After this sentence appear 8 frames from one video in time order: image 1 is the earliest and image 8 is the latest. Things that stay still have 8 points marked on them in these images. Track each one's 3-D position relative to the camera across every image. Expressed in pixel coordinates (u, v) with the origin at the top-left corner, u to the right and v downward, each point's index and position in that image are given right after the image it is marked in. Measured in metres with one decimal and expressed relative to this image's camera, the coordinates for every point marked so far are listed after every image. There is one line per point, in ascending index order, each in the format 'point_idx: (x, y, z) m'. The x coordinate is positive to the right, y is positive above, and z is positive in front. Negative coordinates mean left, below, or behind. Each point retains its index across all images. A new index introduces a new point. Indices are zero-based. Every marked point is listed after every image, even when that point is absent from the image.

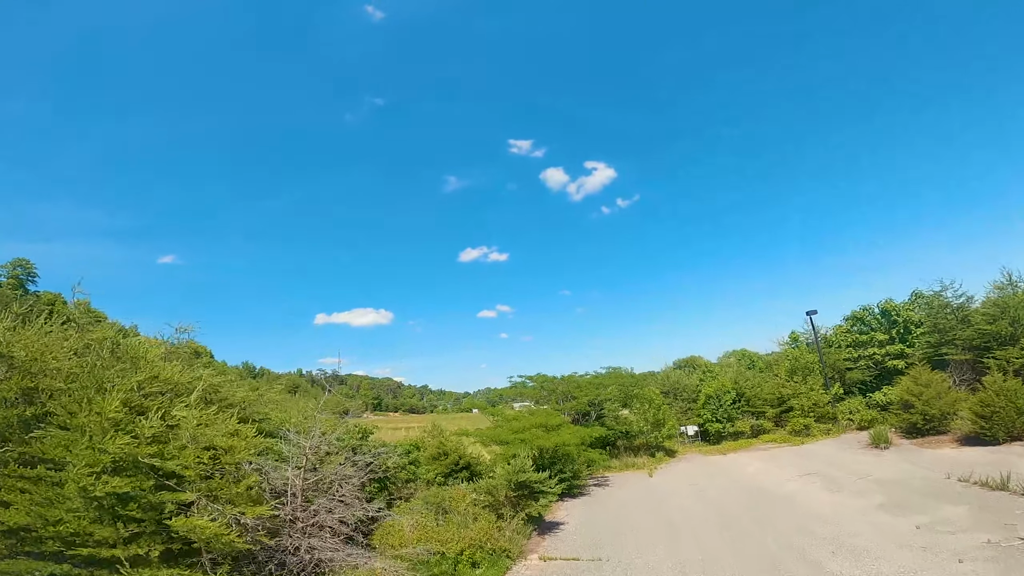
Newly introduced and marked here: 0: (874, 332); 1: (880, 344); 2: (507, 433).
0: (+14.9, -1.8, +18.9) m
1: (+15.0, -2.3, +18.6) m
2: (-0.1, -4.1, +12.7) m
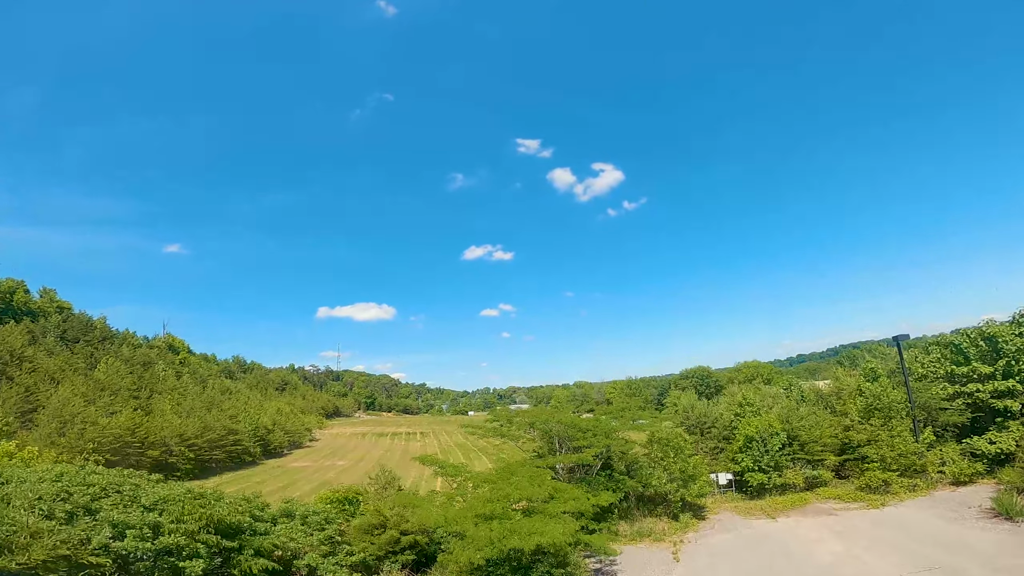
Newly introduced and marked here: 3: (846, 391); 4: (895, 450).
0: (+14.4, -2.3, +14.3) m
1: (+14.4, -2.8, +14.1) m
2: (-0.8, -4.0, +8.3) m
3: (+11.6, -3.6, +15.9) m
4: (+11.1, -4.7, +13.2) m
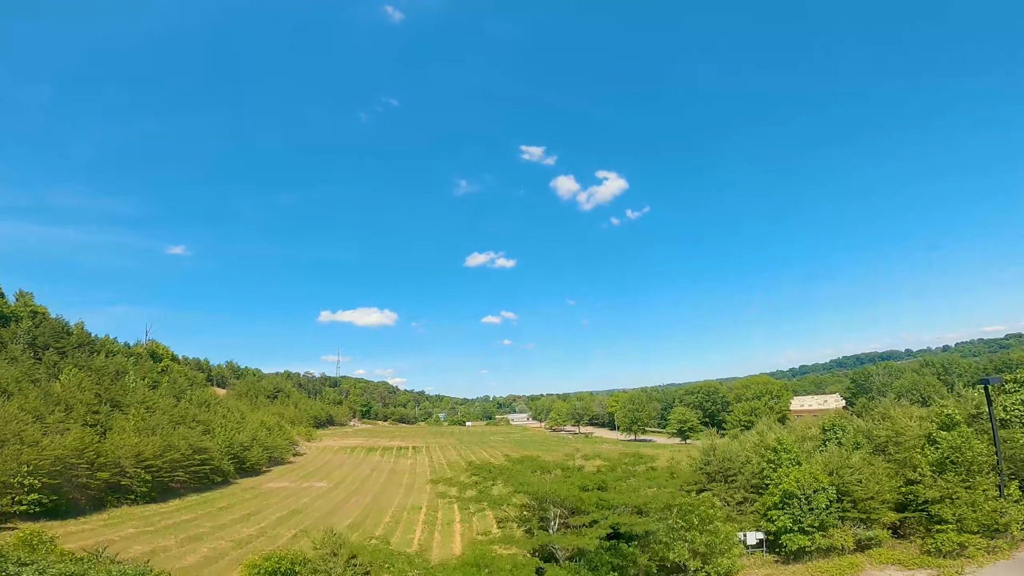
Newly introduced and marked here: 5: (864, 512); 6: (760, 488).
0: (+14.0, -2.9, +11.7) m
1: (+14.0, -3.4, +11.4) m
2: (-1.2, -4.4, +5.7) m
3: (+11.2, -4.2, +13.3) m
4: (+10.6, -5.2, +10.6) m
5: (+9.0, -5.8, +11.8) m
6: (+7.4, -5.9, +13.7) m
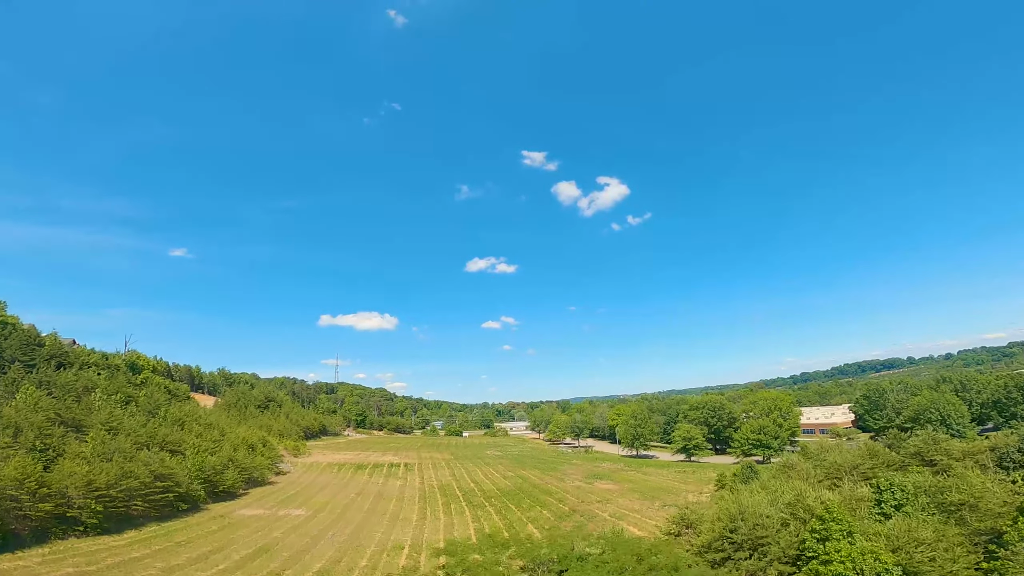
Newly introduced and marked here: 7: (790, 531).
0: (+13.6, -3.6, +9.2) m
1: (+13.6, -4.1, +8.9) m
2: (-1.6, -4.9, +3.2) m
3: (+10.8, -4.9, +10.7) m
4: (+10.3, -5.9, +8.0) m
5: (+8.6, -6.5, +9.3) m
6: (+7.0, -6.6, +11.2) m
7: (+7.1, -6.0, +11.8) m
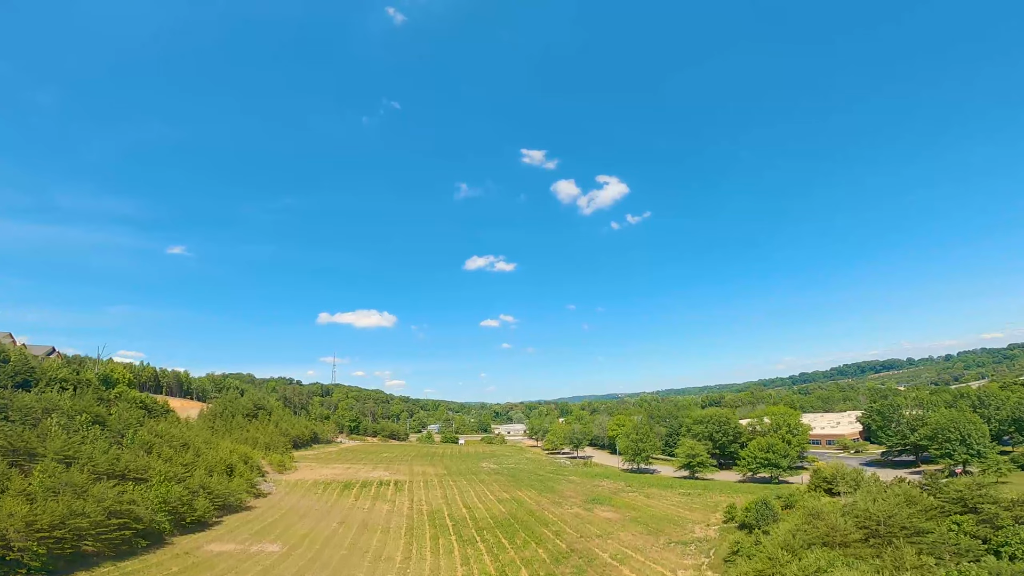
0: (+13.3, -5.0, +6.5) m
1: (+13.3, -5.4, +6.2) m
2: (-1.9, -6.2, +0.5) m
3: (+10.5, -6.2, +8.1) m
4: (+9.9, -7.3, +5.3) m
5: (+8.3, -7.8, +6.6) m
6: (+6.6, -7.9, +8.5) m
7: (+6.8, -7.3, +9.1) m
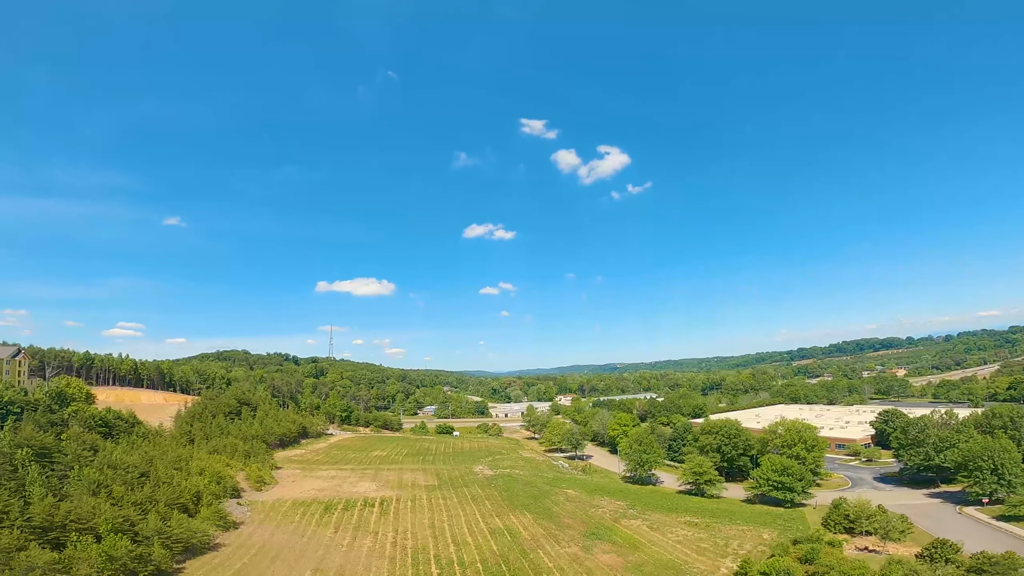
0: (+12.8, -9.0, +2.1) m
1: (+12.8, -9.5, +1.8) m
2: (-2.4, -10.5, -3.9) m
3: (+10.0, -10.1, +3.7) m
4: (+9.4, -11.3, +1.1) m
5: (+7.8, -11.8, +2.4) m
6: (+6.1, -11.8, +4.2) m
7: (+6.3, -11.1, +4.9) m
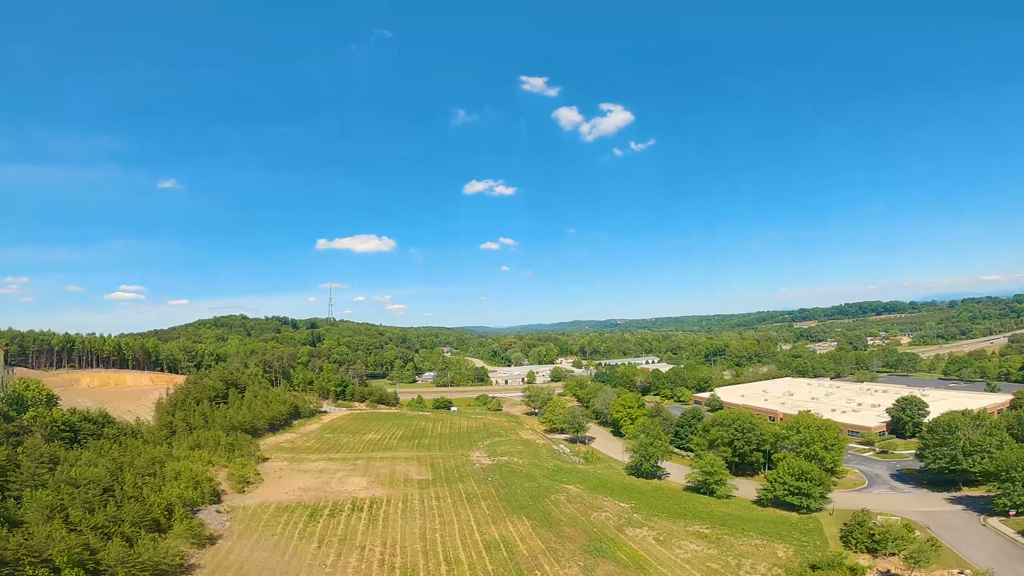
0: (+12.5, -12.5, -1.7) m
1: (+12.5, -13.0, -2.0) m
2: (-2.7, -14.6, -7.5) m
3: (+9.7, -13.5, 0.0) m
4: (+9.1, -15.0, -2.5) m
5: (+7.5, -15.3, -1.2) m
6: (+5.8, -15.1, +0.7) m
7: (+6.0, -14.4, +1.2) m
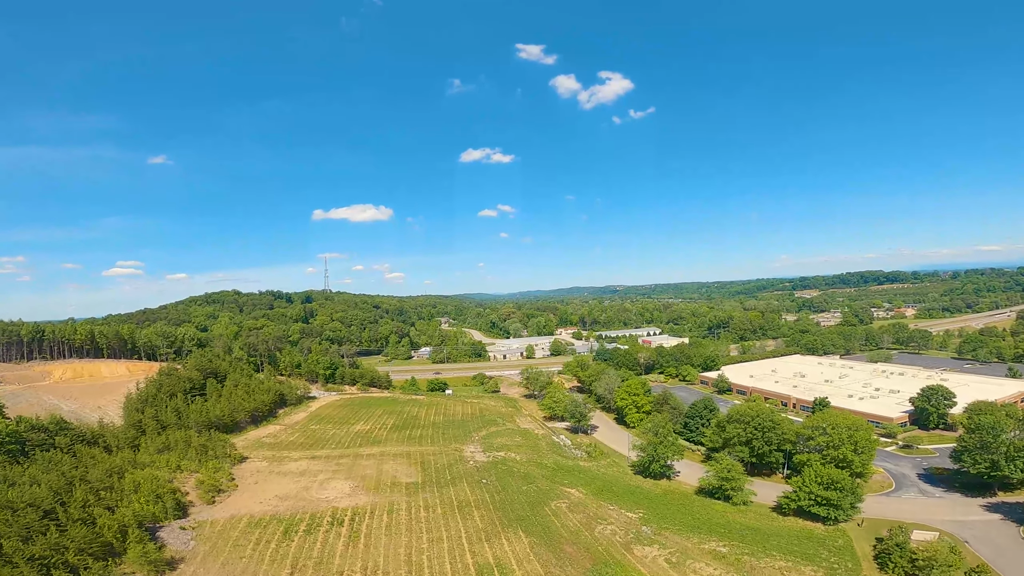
0: (+12.3, -14.9, -6.5) m
1: (+12.3, -15.4, -6.6) m
2: (-2.9, -17.5, -12.1) m
3: (+9.5, -15.8, -4.7) m
4: (+8.9, -17.4, -7.1) m
5: (+7.3, -17.7, -5.7) m
6: (+5.6, -17.4, -3.9) m
7: (+5.7, -16.6, -3.4) m
